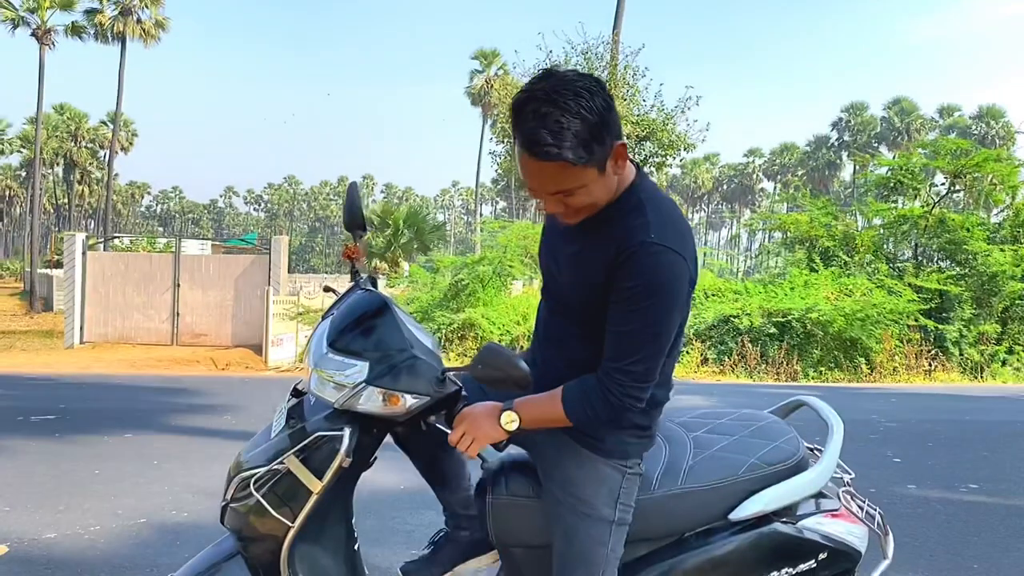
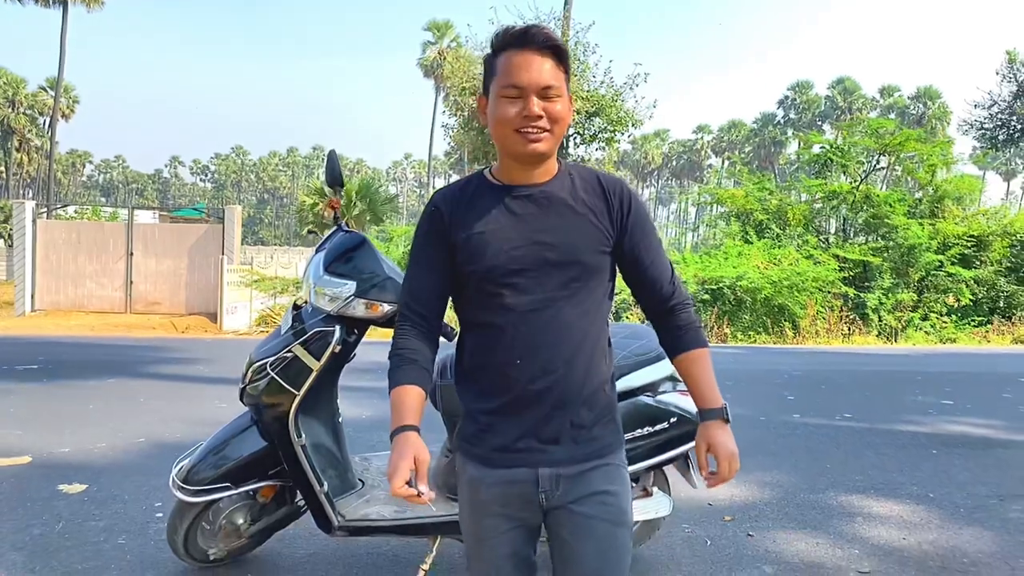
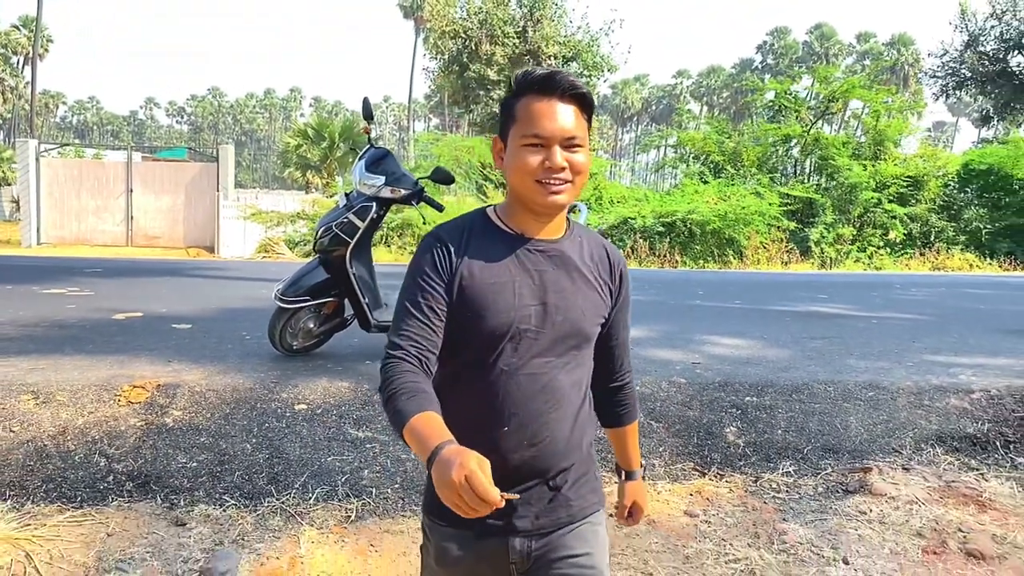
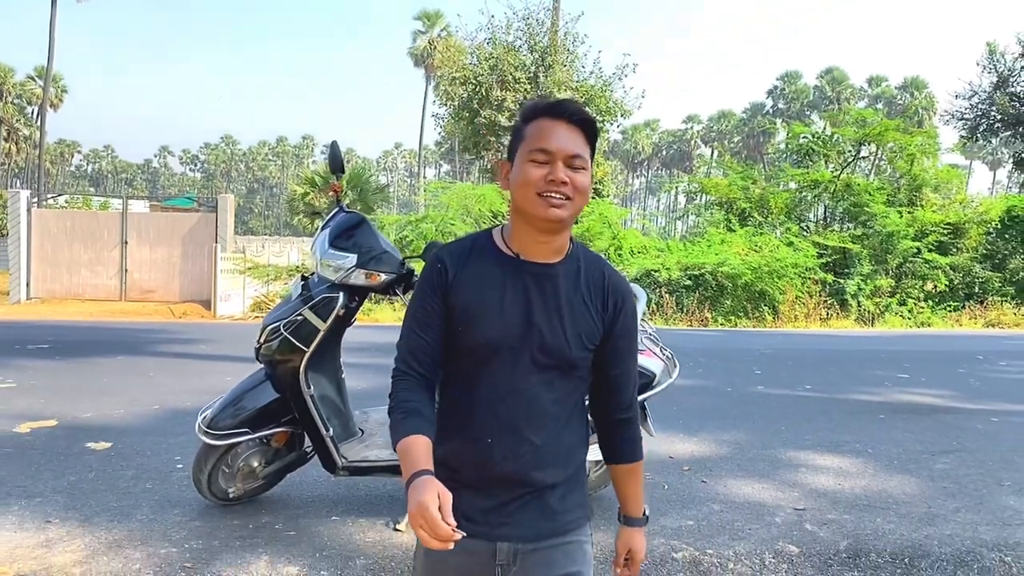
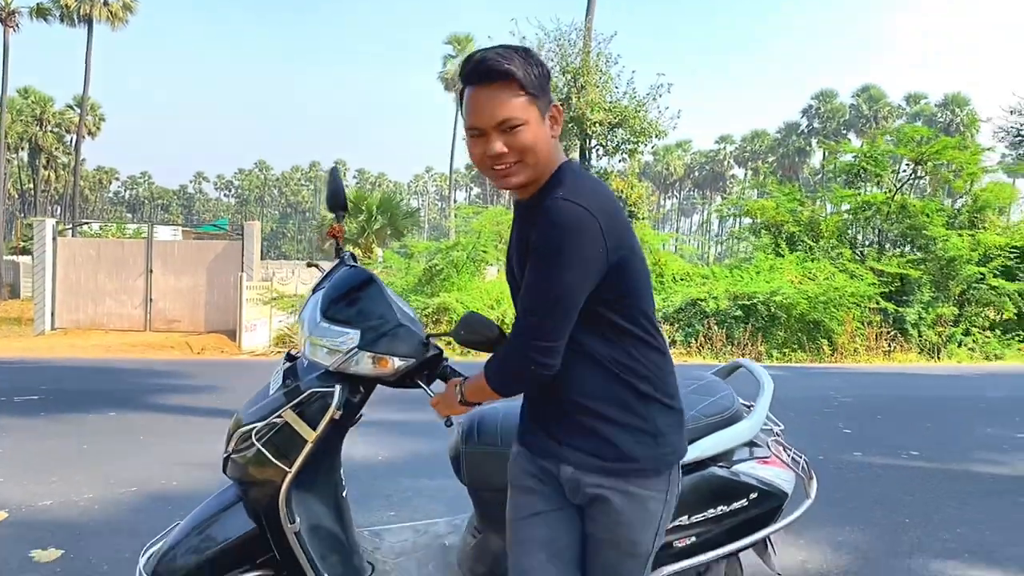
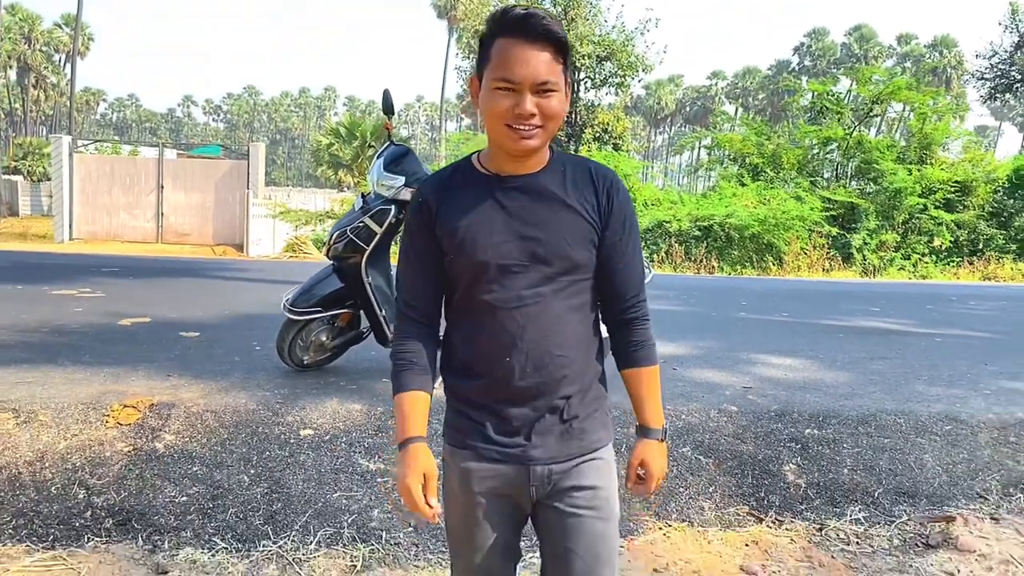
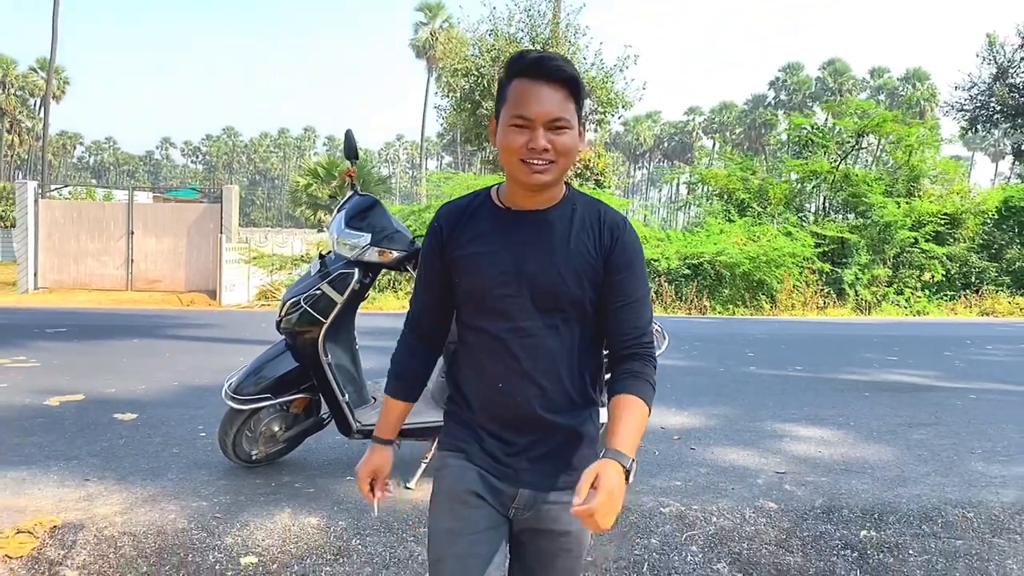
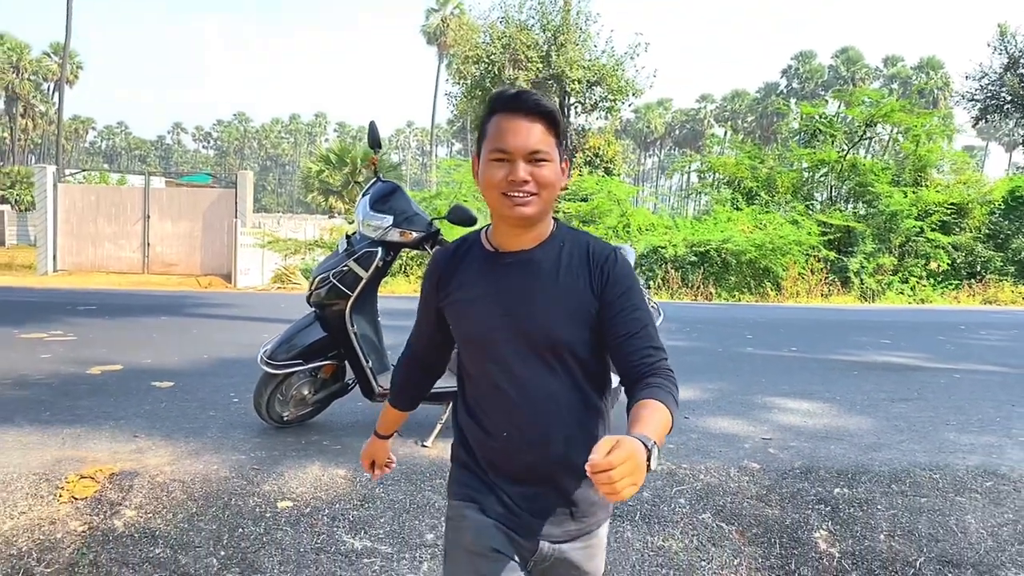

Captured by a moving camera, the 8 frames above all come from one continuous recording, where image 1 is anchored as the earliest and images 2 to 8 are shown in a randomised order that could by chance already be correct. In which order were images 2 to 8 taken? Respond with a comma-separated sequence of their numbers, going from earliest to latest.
5, 2, 4, 7, 8, 6, 3
